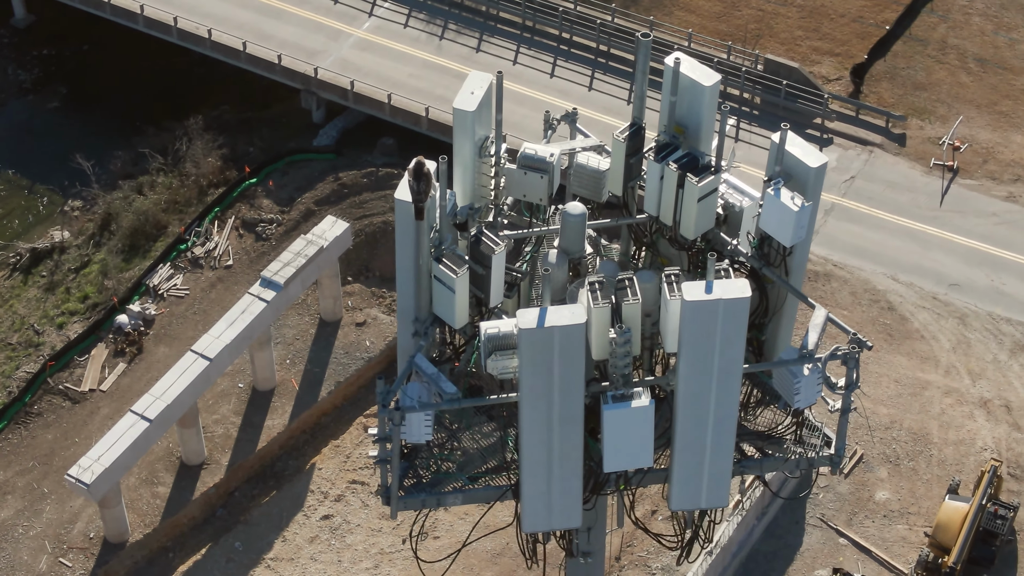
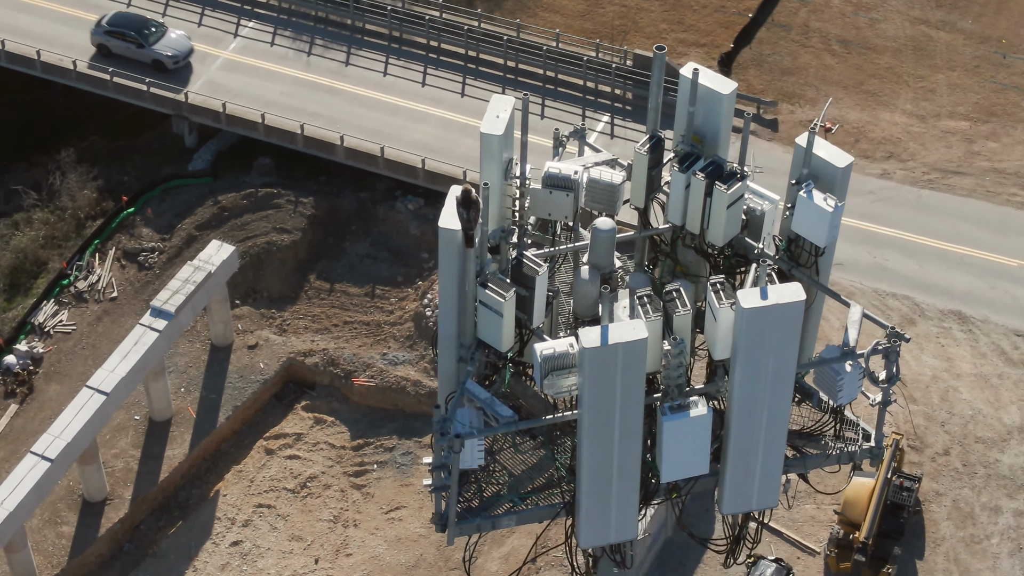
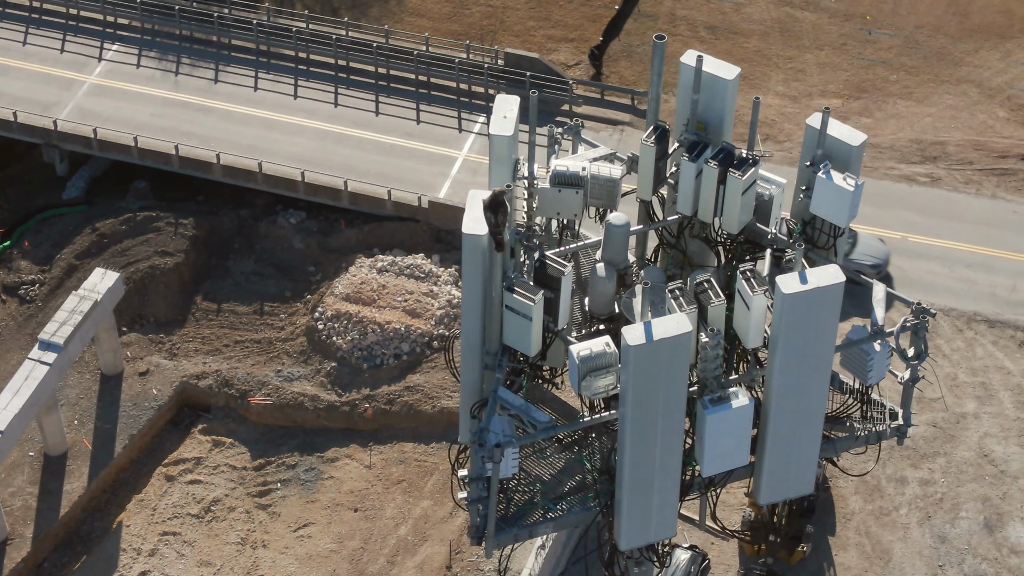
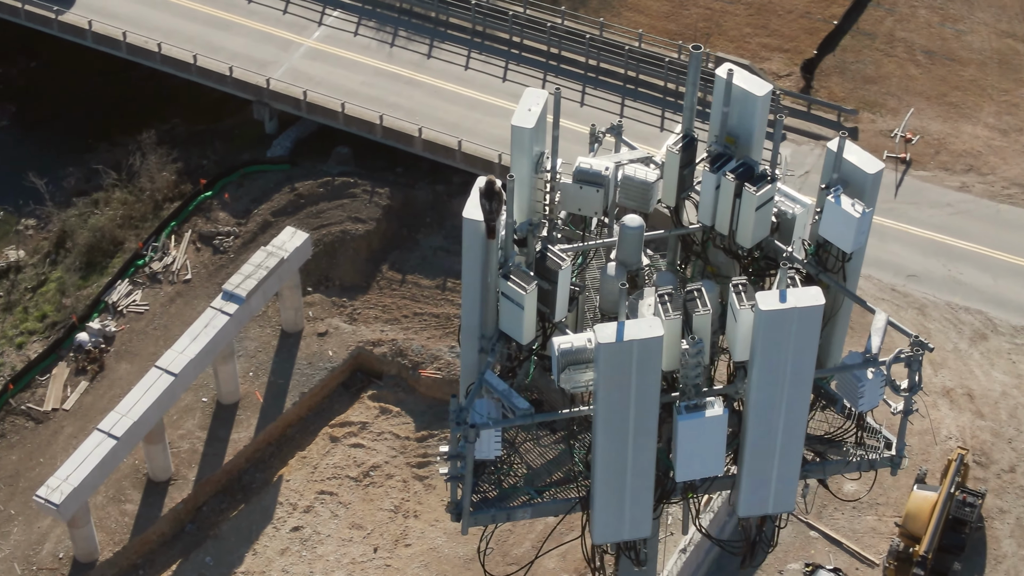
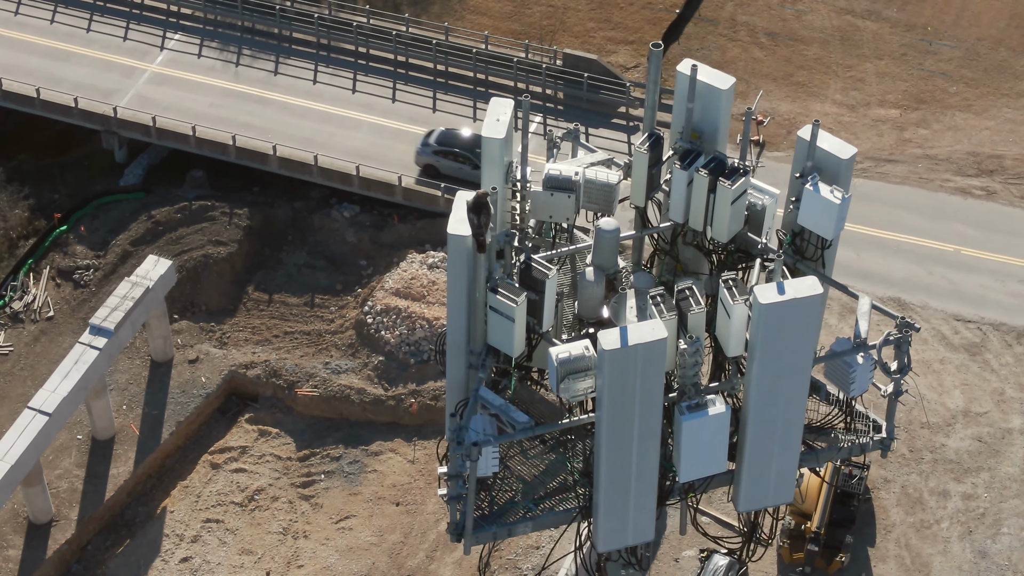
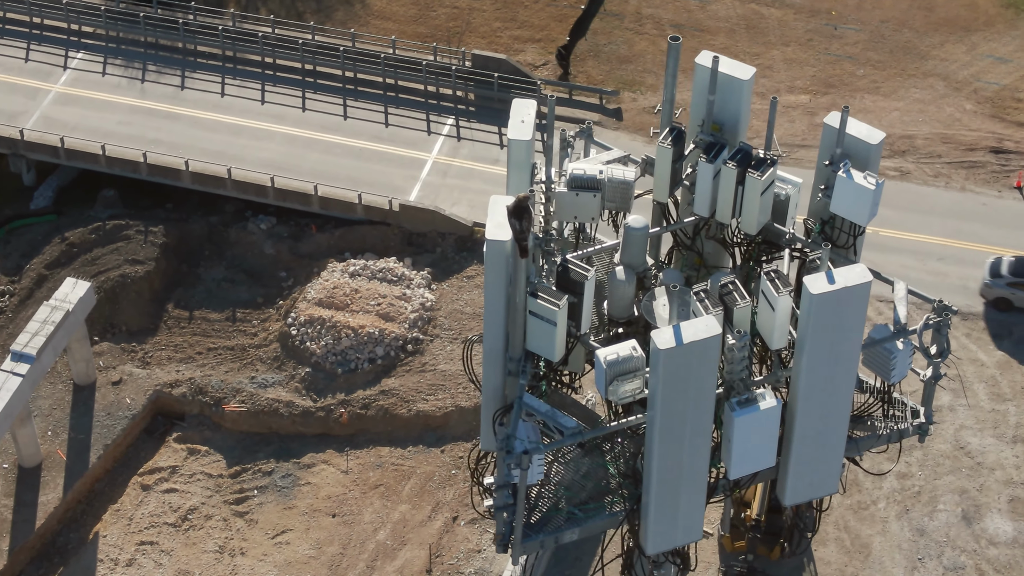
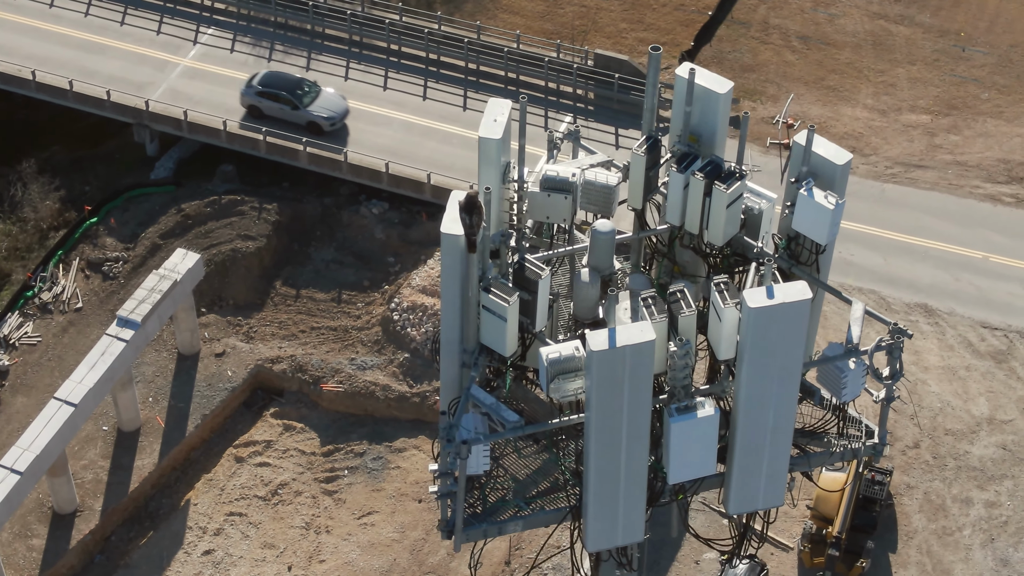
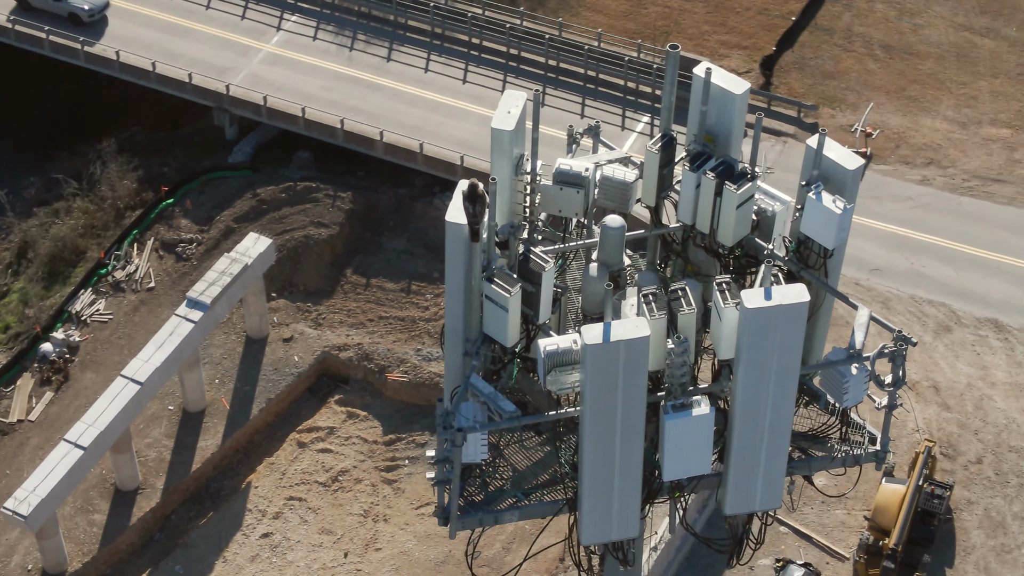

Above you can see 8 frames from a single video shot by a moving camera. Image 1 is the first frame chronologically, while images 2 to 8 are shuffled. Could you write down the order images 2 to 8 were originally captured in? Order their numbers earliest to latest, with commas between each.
4, 8, 2, 7, 5, 3, 6
